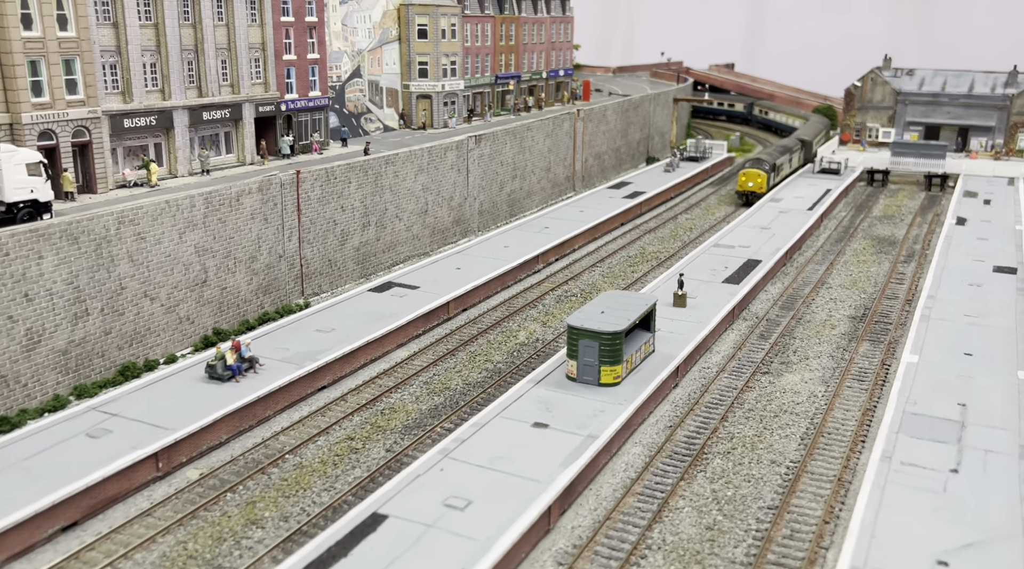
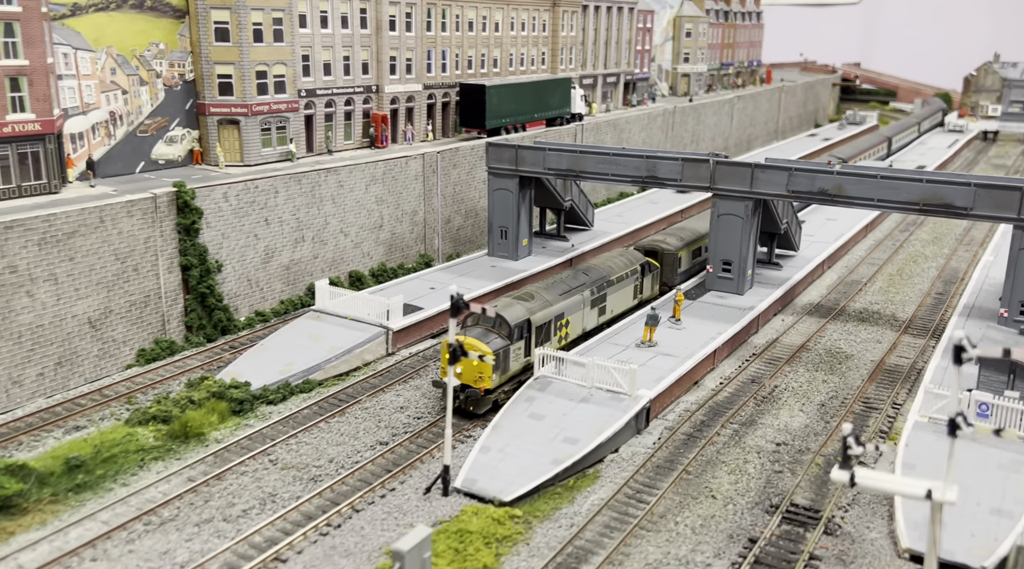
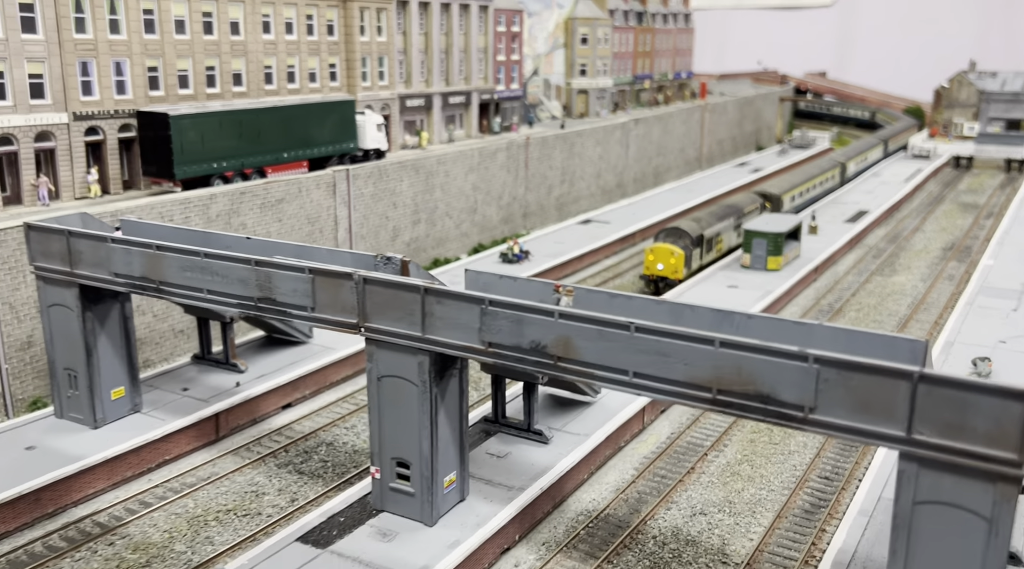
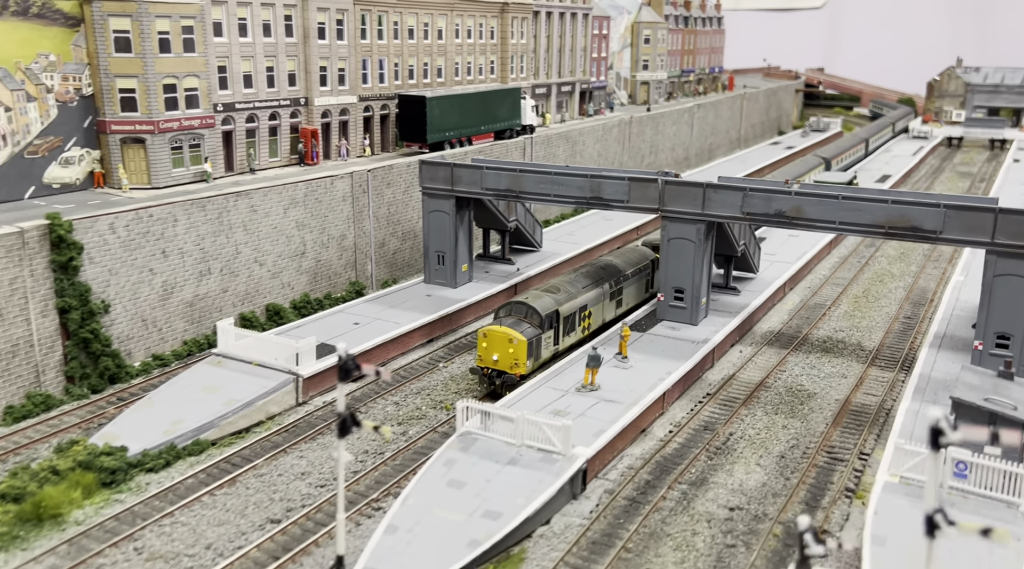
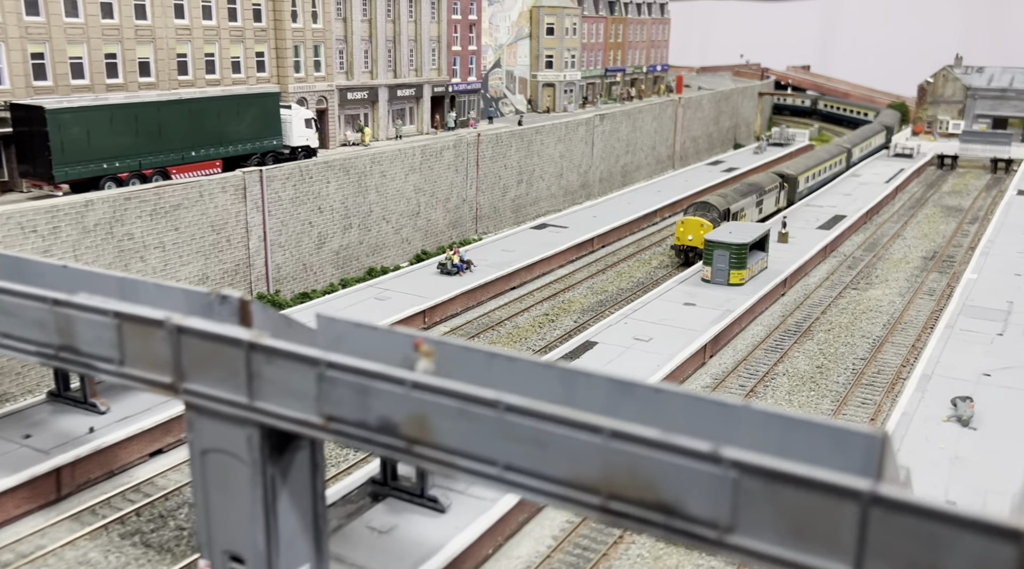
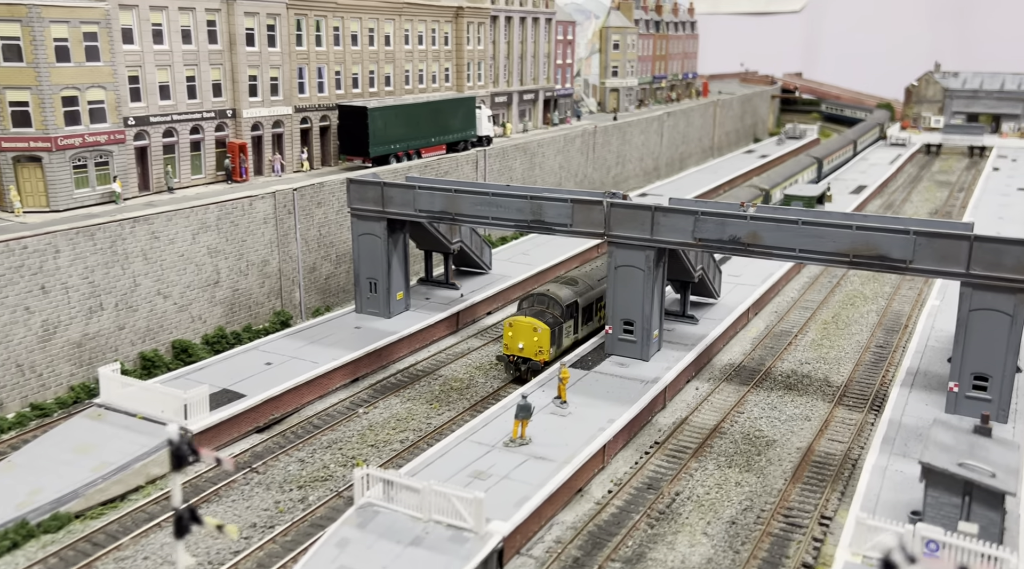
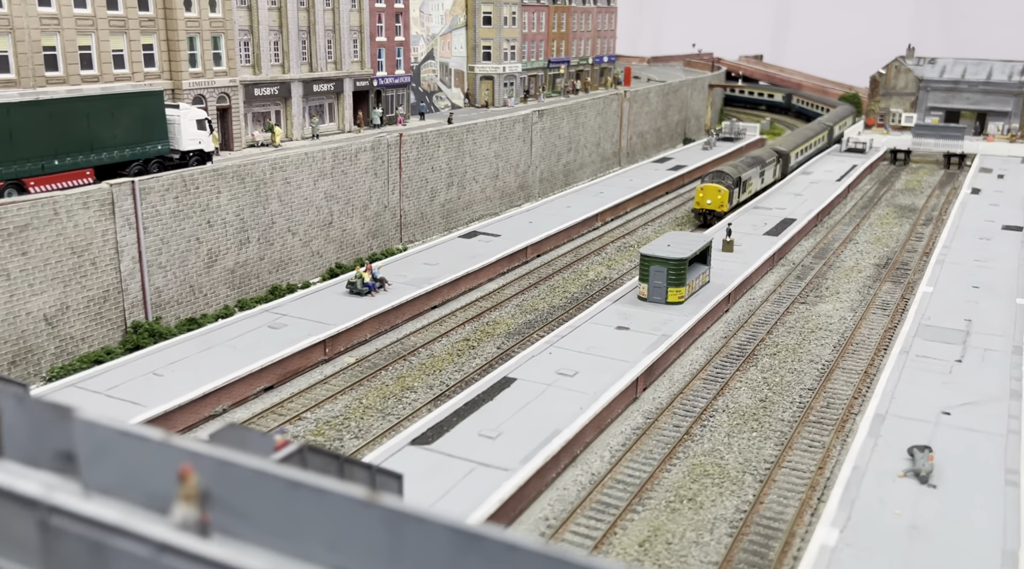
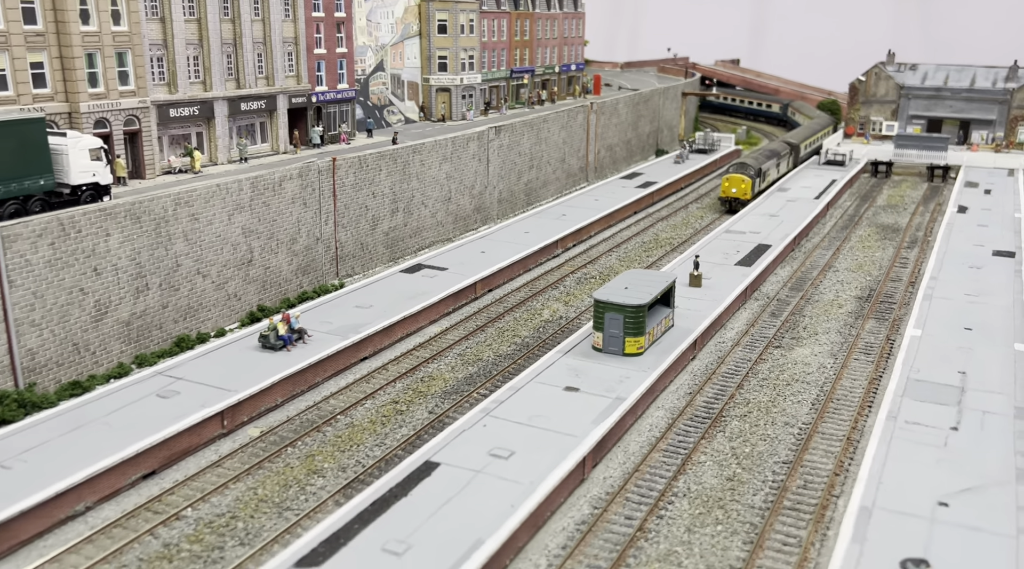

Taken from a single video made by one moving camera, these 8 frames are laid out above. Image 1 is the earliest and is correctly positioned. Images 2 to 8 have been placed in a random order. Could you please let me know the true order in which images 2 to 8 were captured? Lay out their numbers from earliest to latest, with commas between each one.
8, 7, 5, 3, 6, 4, 2
